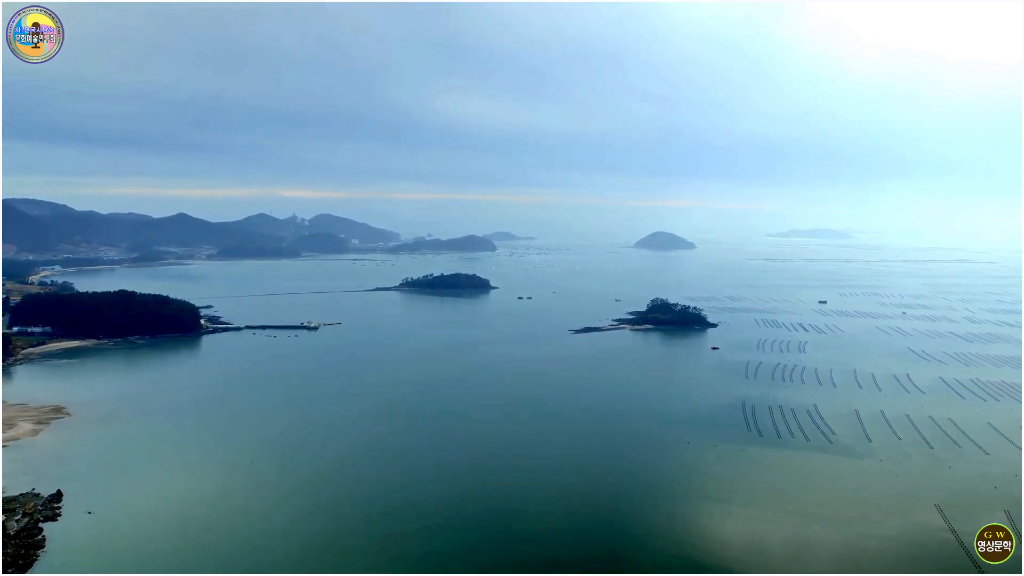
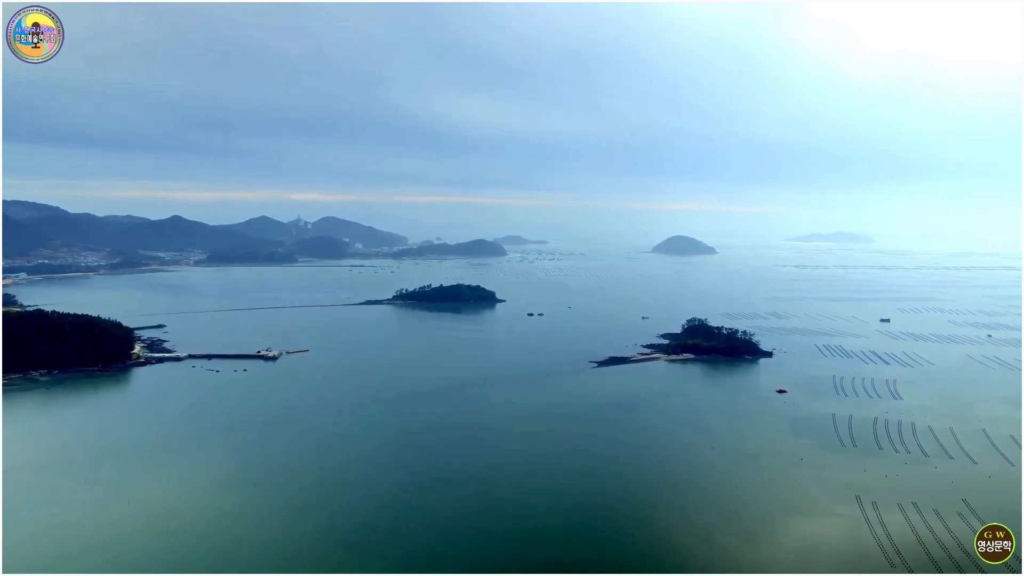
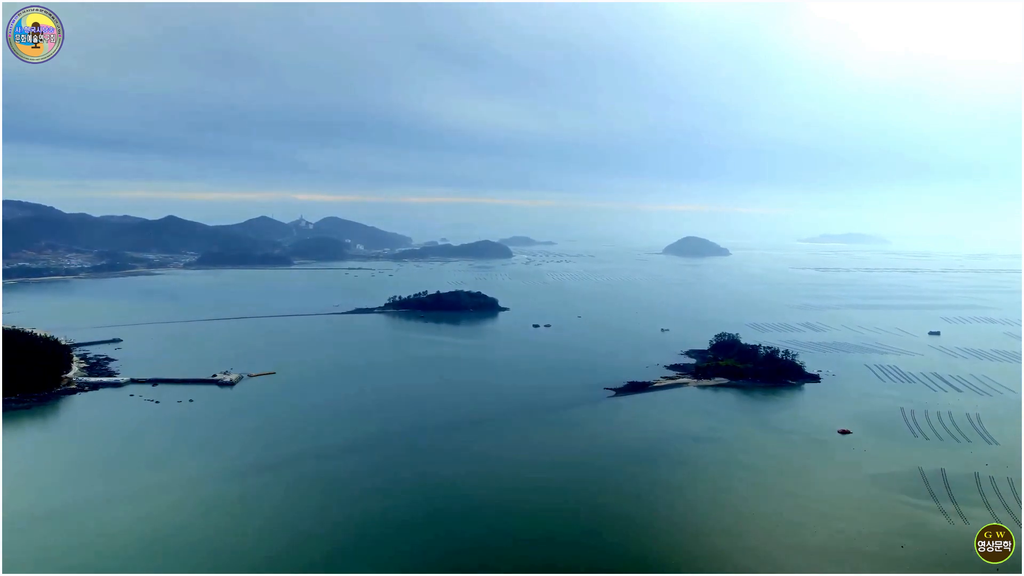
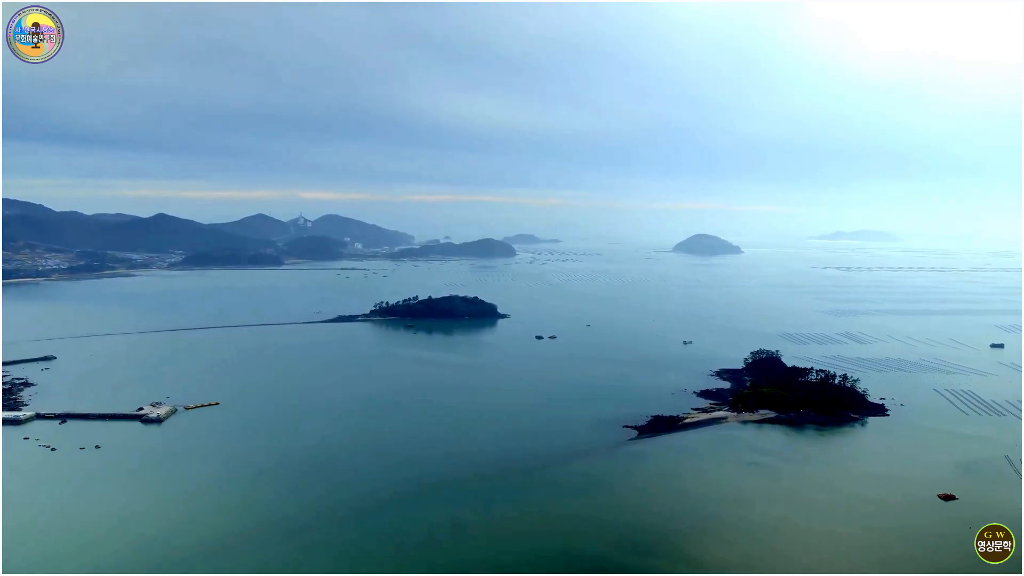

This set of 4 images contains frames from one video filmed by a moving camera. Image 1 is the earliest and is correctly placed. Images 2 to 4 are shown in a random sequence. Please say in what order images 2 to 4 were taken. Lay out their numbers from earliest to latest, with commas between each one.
2, 3, 4
